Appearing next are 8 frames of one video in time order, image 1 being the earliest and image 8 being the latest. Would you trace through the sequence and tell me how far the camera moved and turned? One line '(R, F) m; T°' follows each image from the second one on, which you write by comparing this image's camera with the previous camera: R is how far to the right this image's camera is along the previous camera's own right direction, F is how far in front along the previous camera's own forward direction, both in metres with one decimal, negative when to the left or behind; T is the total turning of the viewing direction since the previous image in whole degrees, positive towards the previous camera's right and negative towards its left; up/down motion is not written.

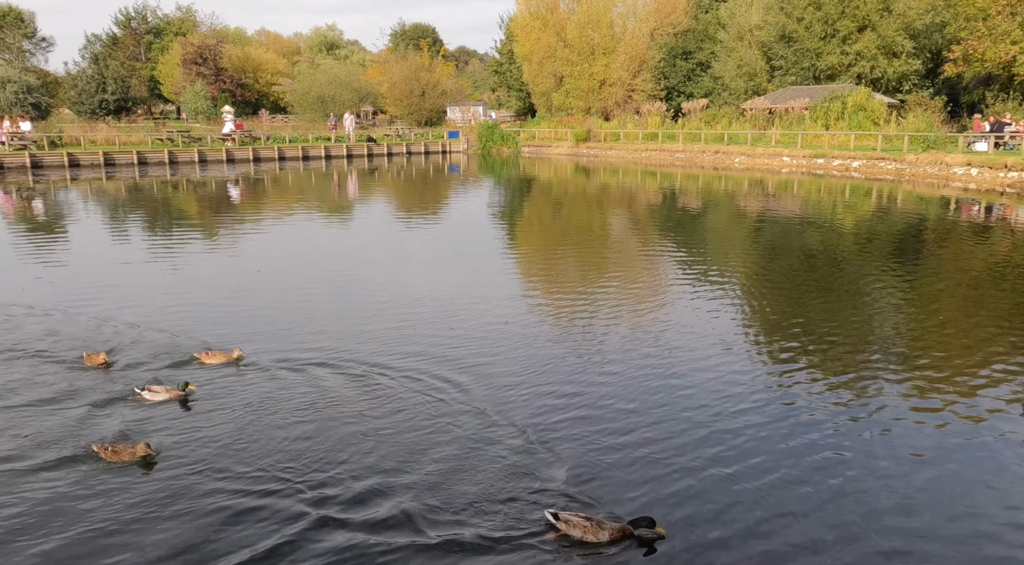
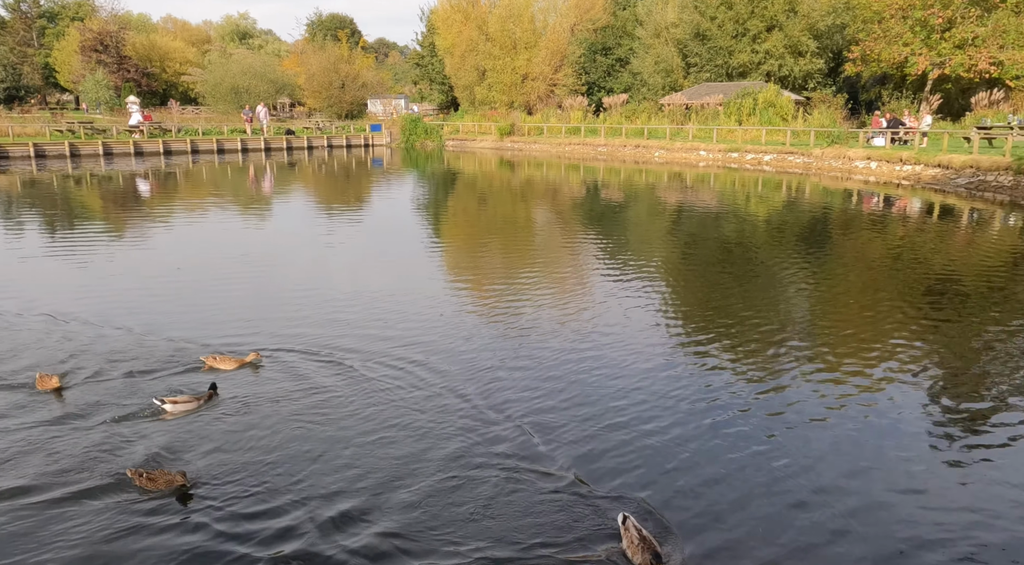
(+0.1, -0.4) m; +5°
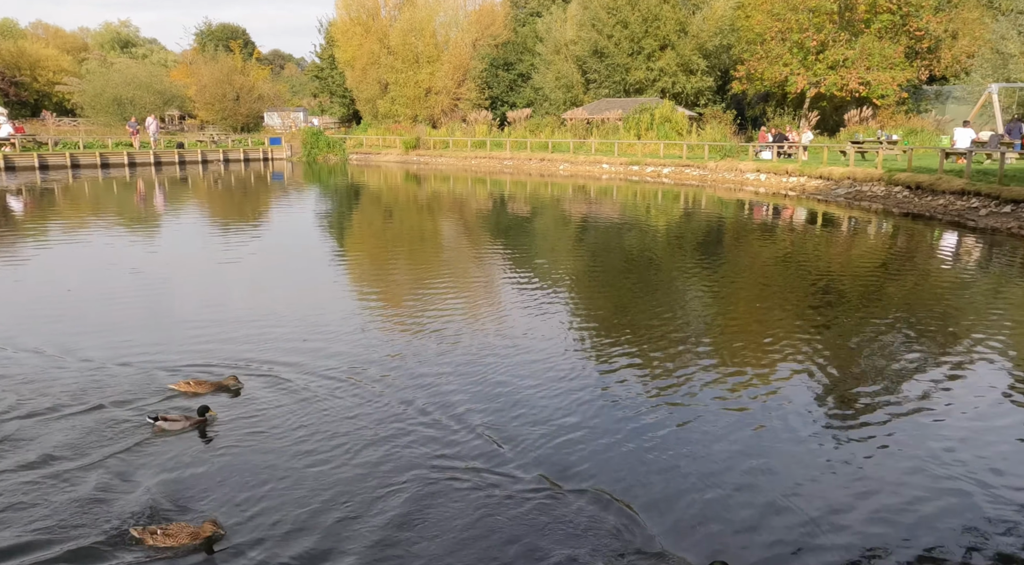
(0.0, -0.6) m; +6°
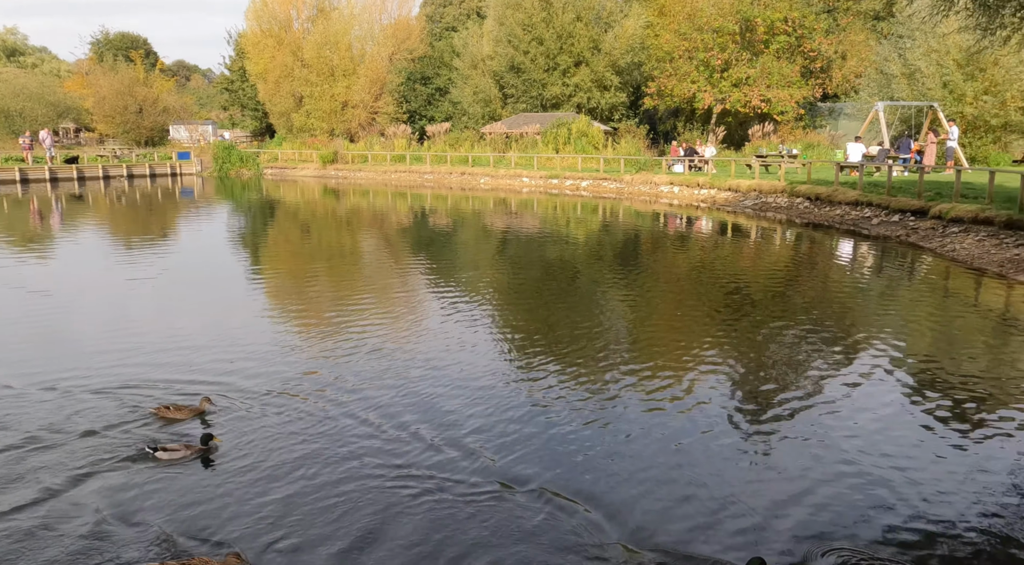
(0.0, -0.5) m; +5°
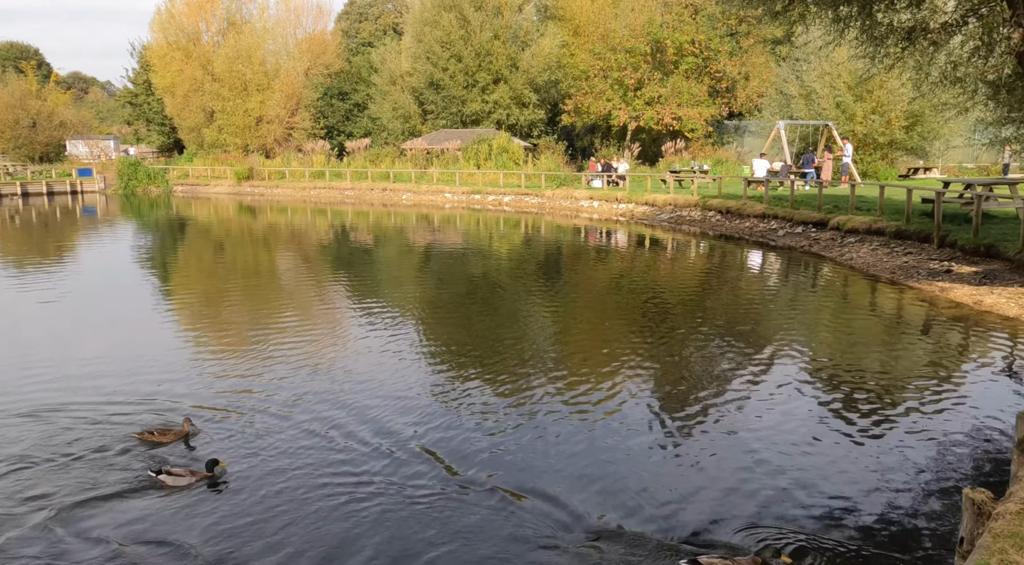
(-0.1, -0.5) m; +5°
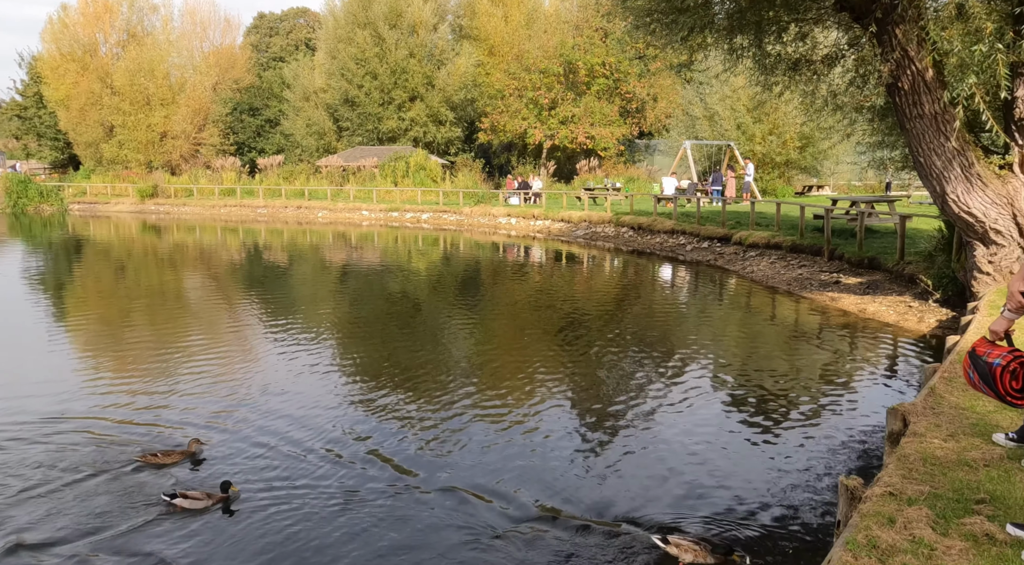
(-0.1, -0.5) m; +5°
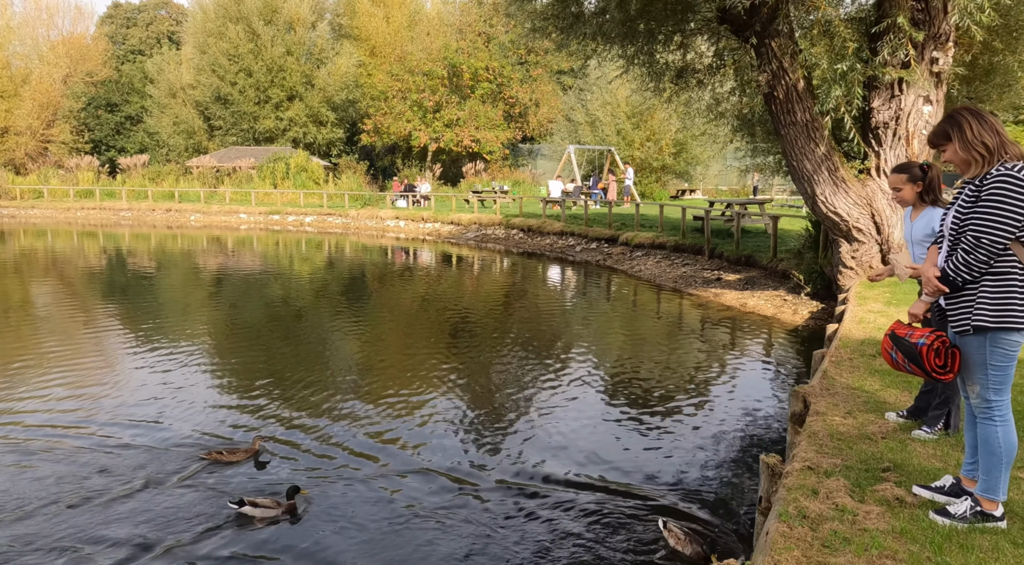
(-0.4, -0.2) m; +8°
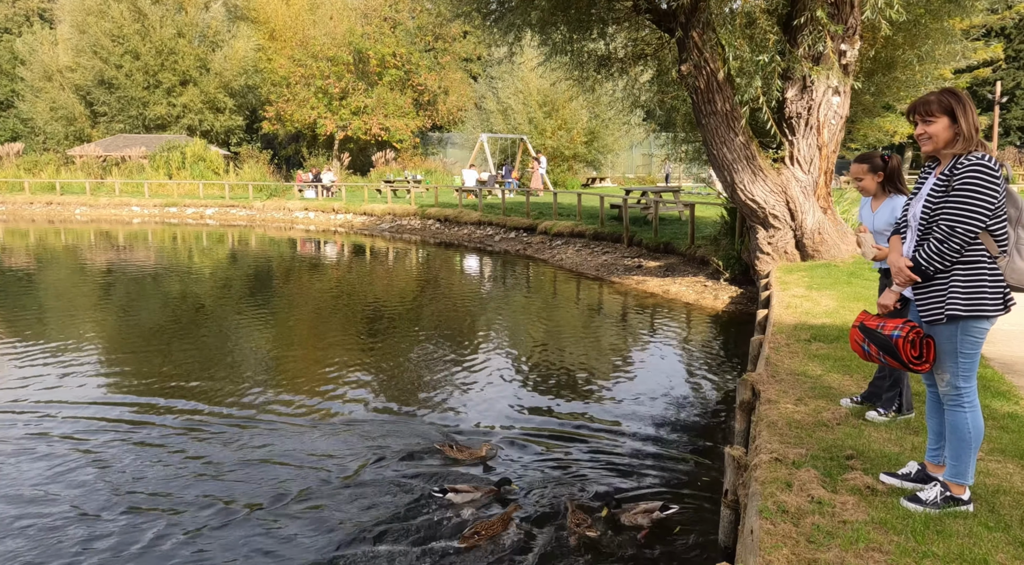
(-0.4, +0.1) m; +6°
